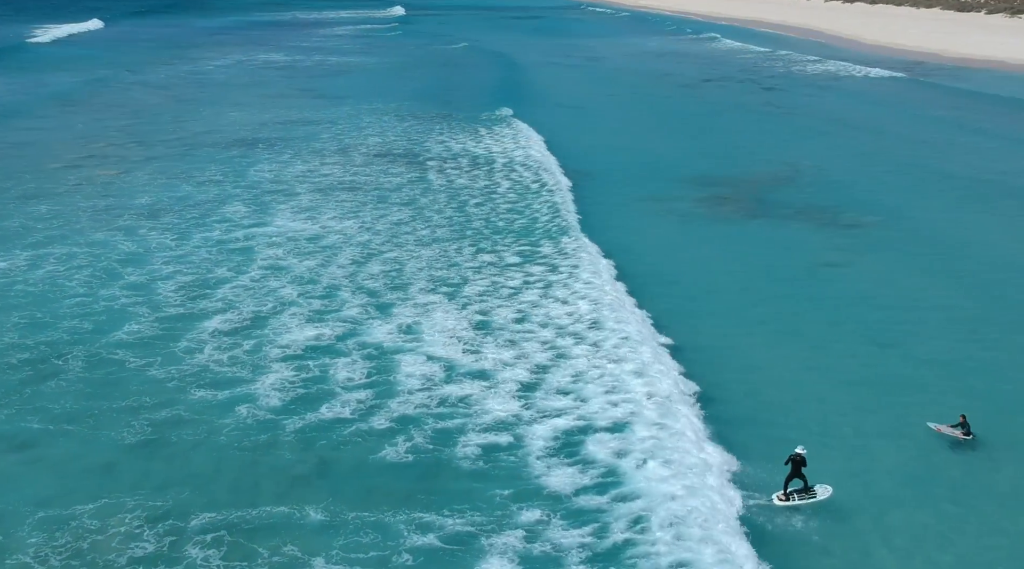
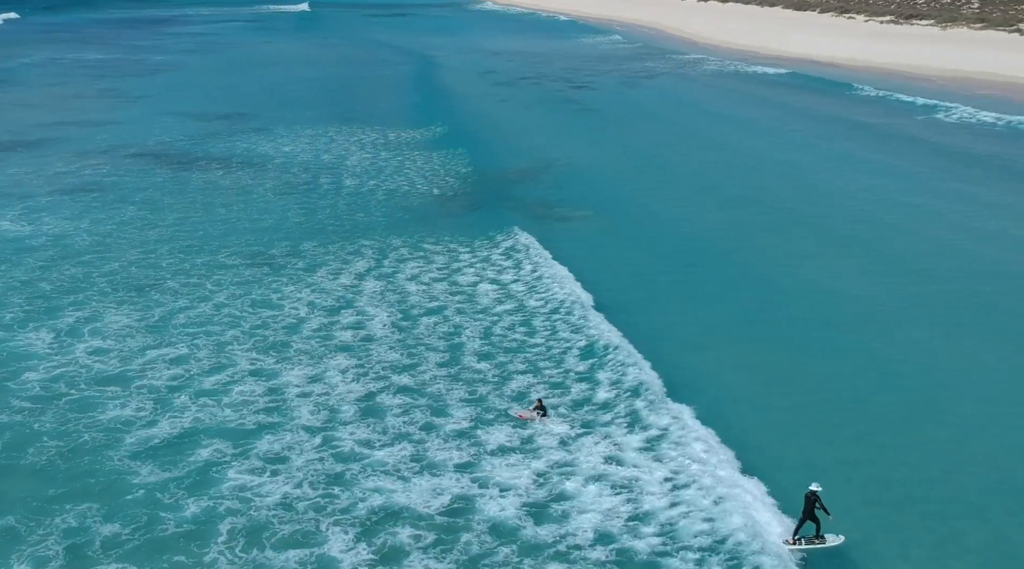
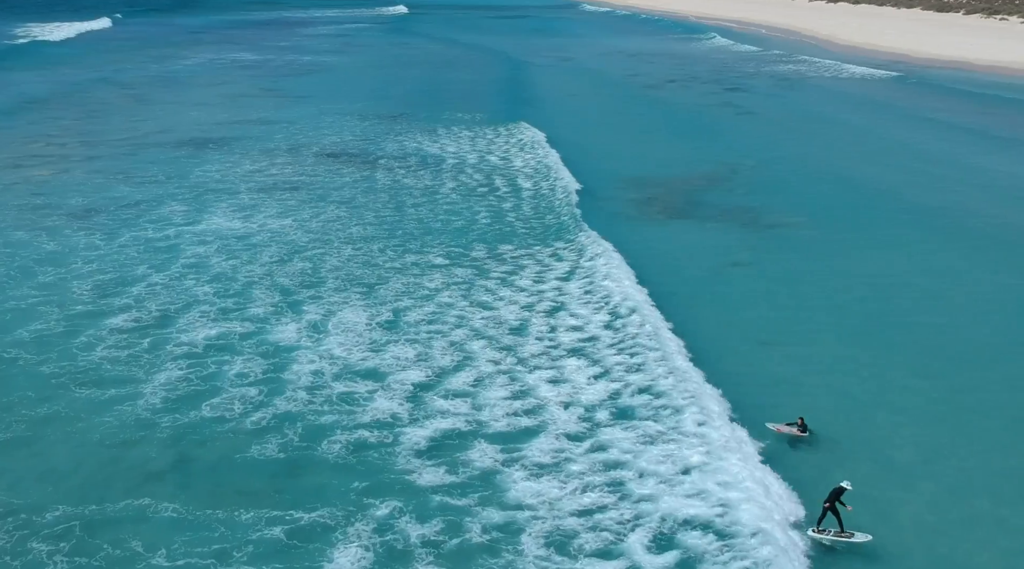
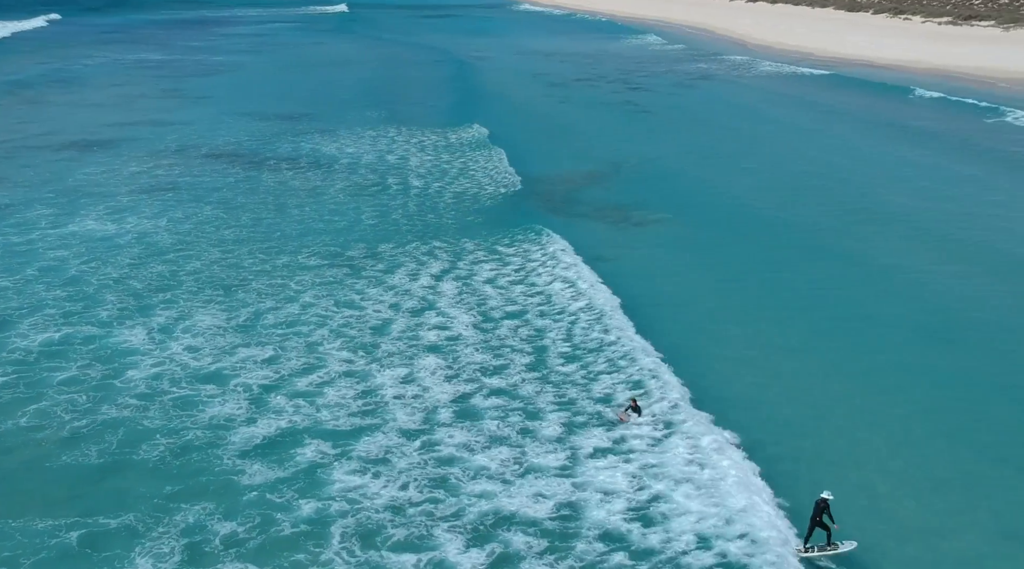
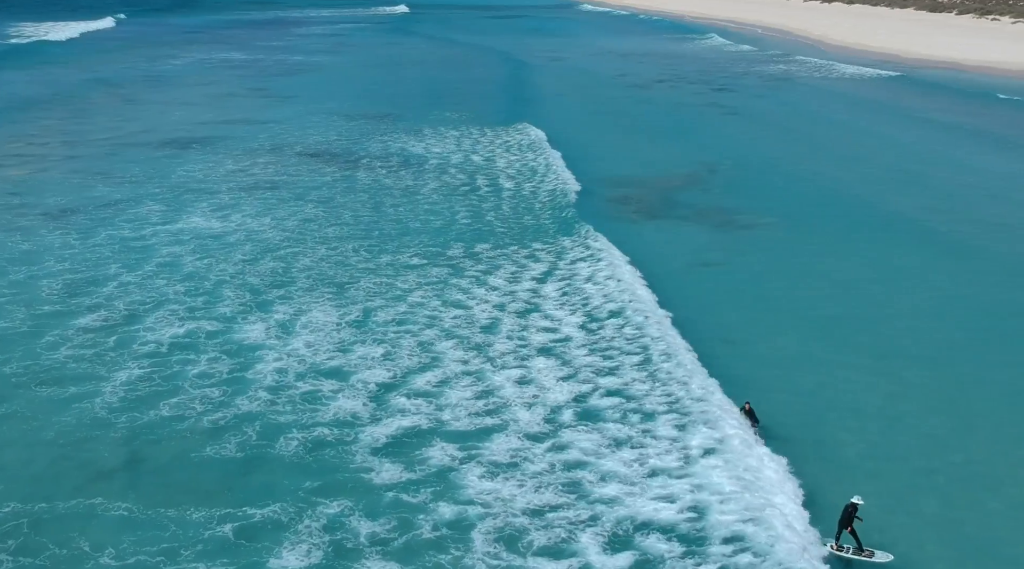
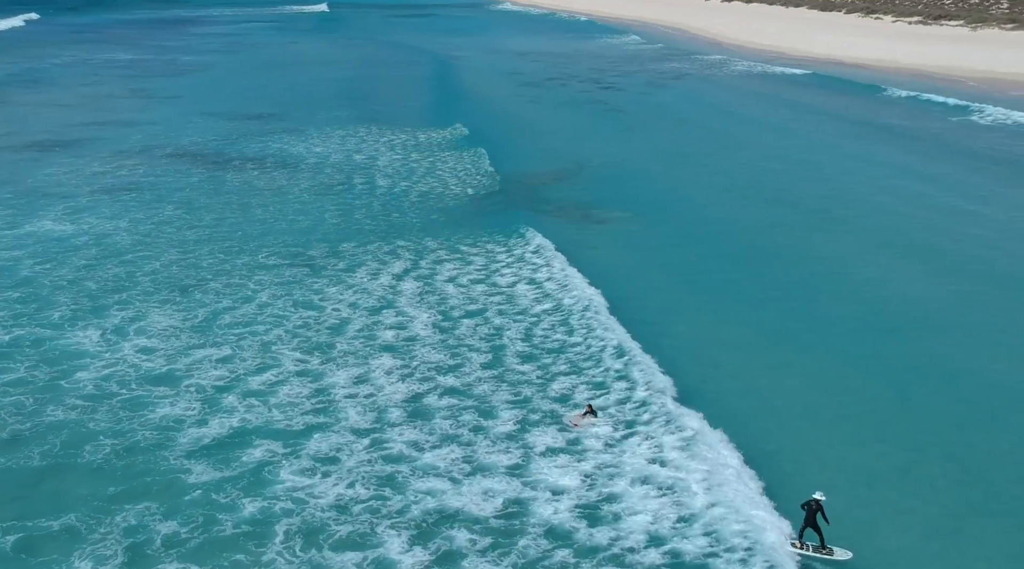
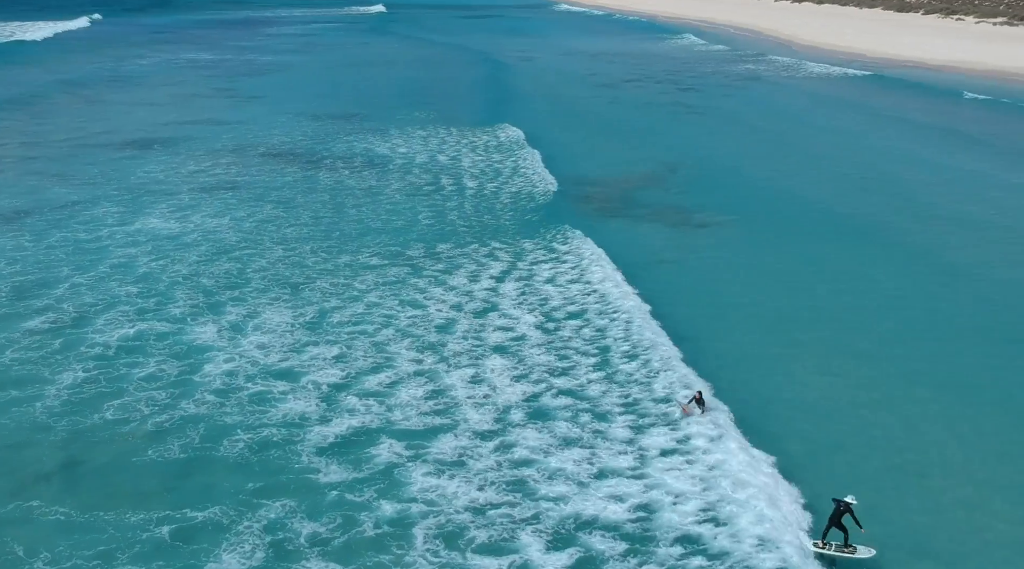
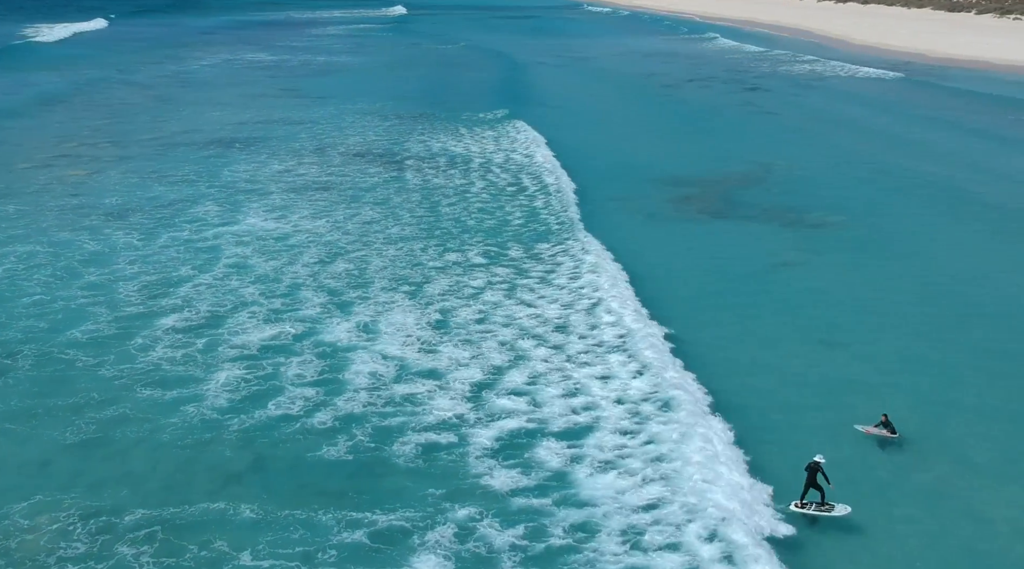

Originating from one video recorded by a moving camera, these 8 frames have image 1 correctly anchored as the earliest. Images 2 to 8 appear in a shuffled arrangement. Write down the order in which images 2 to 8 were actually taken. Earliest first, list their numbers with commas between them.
8, 3, 5, 7, 4, 6, 2
